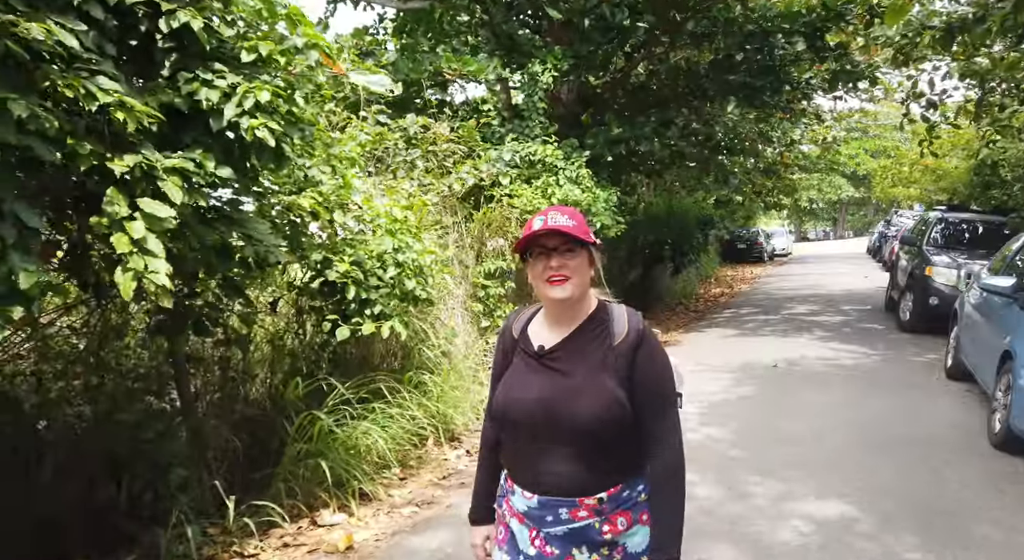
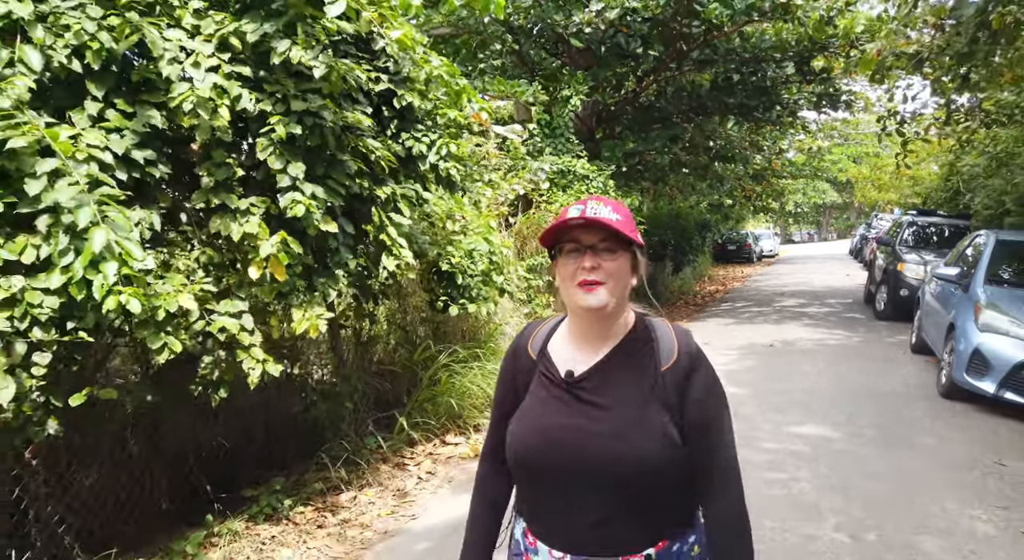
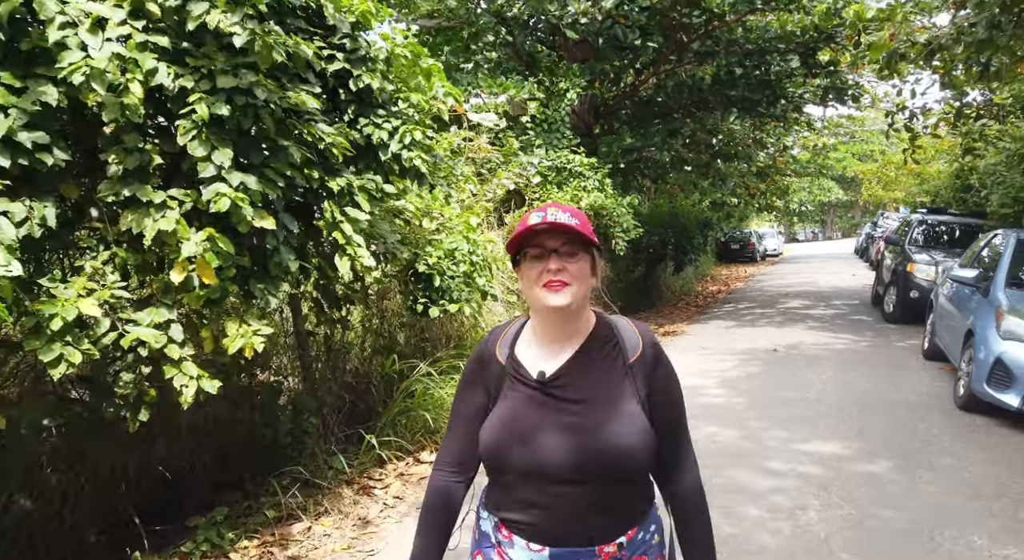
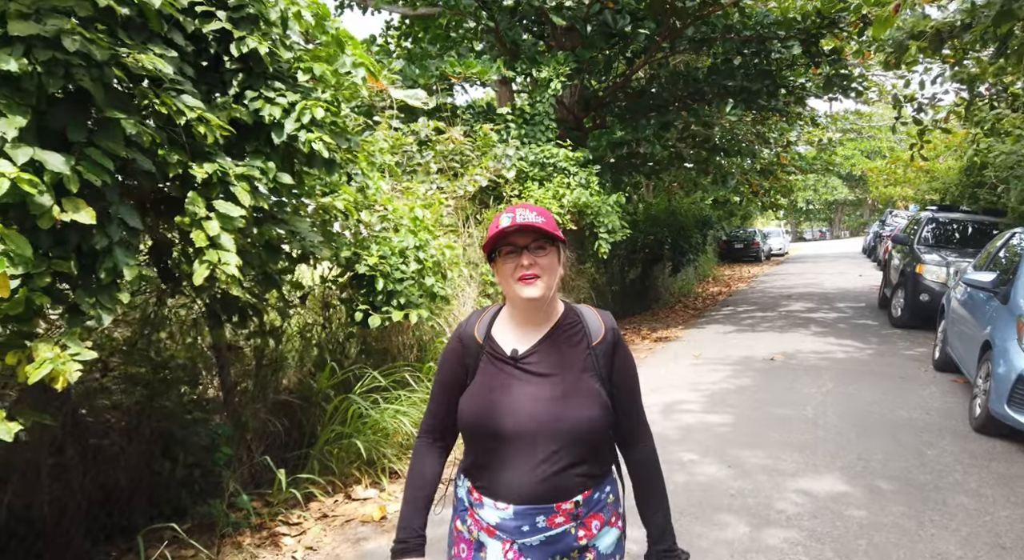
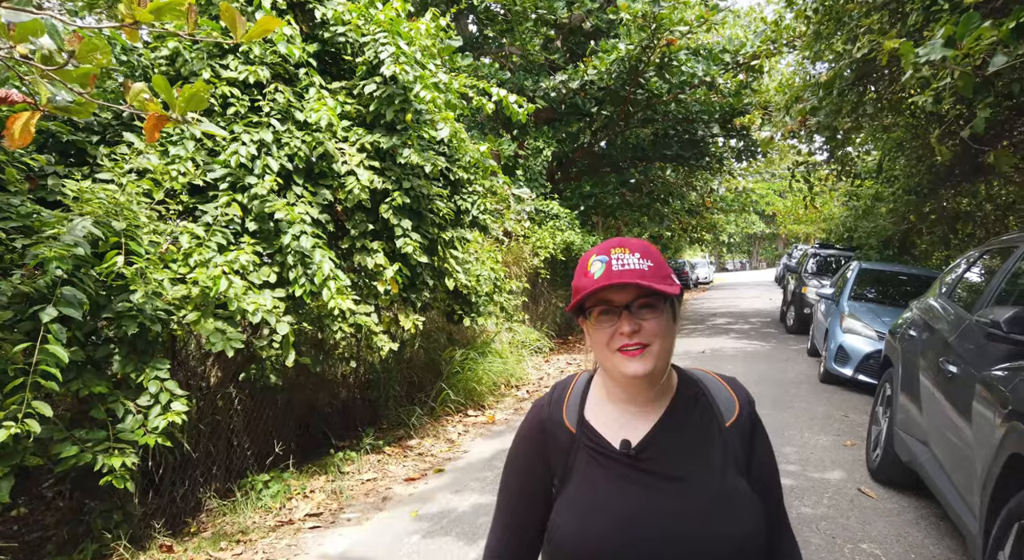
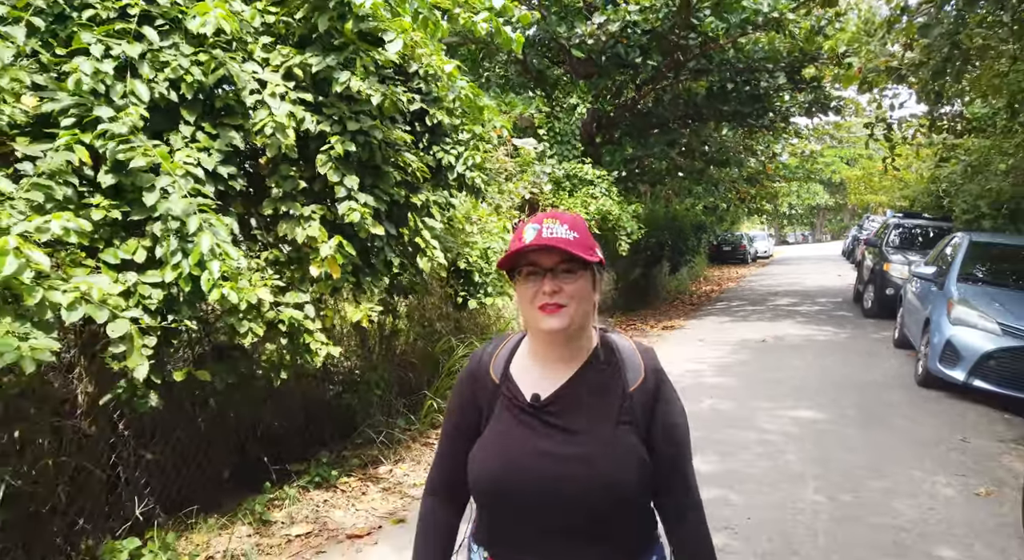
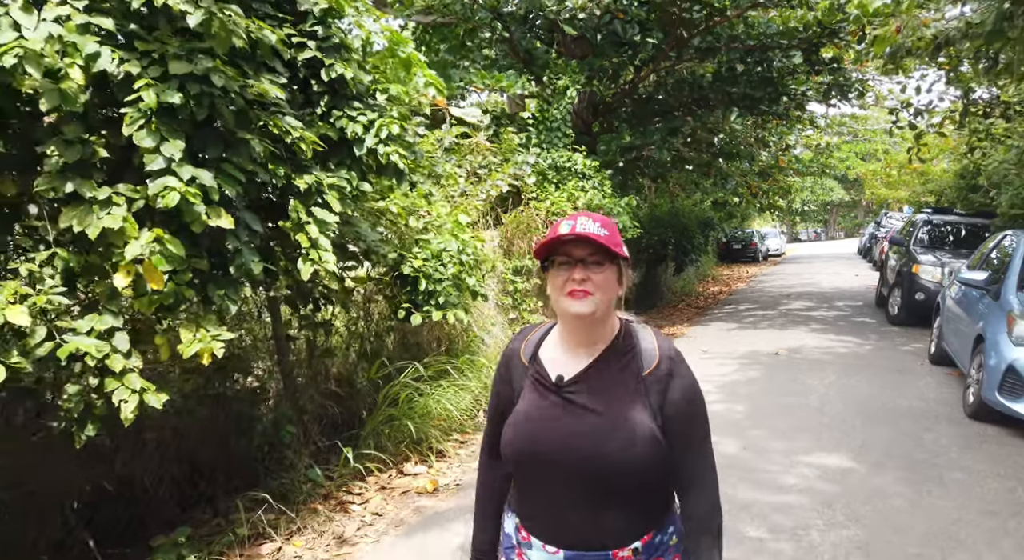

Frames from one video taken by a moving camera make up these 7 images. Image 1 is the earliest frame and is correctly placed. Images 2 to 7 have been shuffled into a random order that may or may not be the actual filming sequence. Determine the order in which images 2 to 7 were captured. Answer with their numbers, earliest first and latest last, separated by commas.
4, 7, 3, 2, 6, 5
